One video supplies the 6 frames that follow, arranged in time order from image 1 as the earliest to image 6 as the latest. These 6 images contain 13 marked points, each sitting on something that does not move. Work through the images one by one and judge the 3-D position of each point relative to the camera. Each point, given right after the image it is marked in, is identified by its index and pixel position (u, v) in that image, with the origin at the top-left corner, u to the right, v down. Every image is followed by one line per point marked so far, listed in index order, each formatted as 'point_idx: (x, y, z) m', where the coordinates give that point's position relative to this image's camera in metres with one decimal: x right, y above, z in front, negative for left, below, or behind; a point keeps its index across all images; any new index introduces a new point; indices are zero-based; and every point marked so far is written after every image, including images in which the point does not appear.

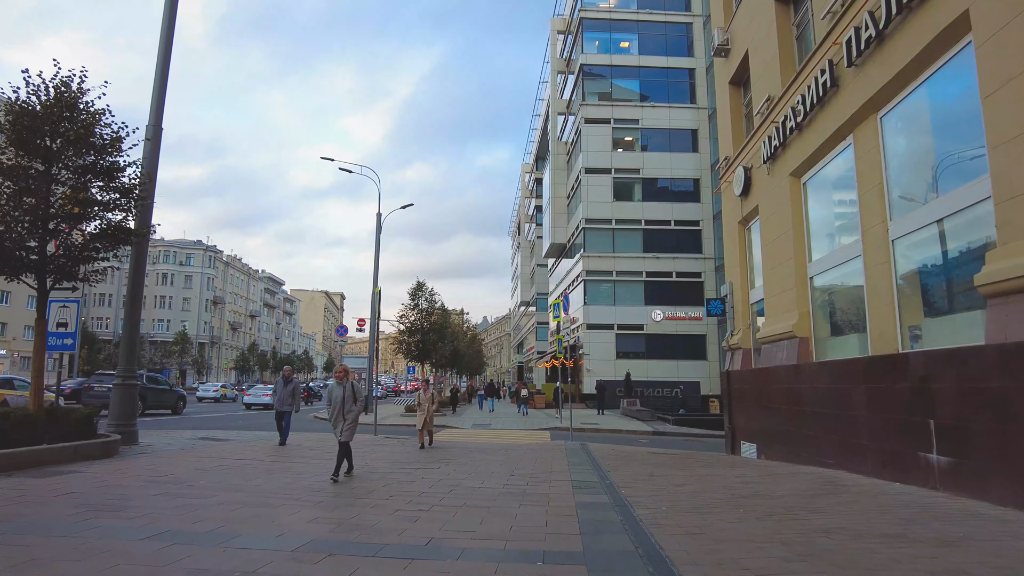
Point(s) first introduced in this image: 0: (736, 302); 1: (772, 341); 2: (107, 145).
0: (+6.0, -0.4, +16.4) m
1: (+5.7, -1.2, +13.4) m
2: (-7.4, +2.6, +11.1) m
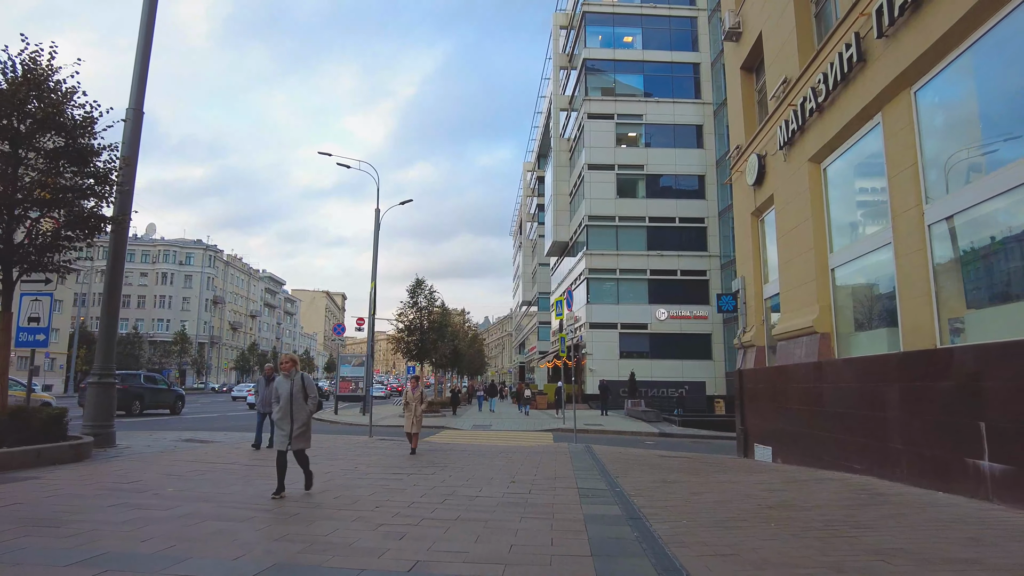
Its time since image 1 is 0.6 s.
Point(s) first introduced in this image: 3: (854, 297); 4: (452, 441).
0: (+6.0, -0.2, +15.6) m
1: (+5.7, -1.0, +12.7) m
2: (-7.4, +2.7, +10.4) m
3: (+5.9, -0.2, +10.6) m
4: (-1.7, -4.4, +17.4) m
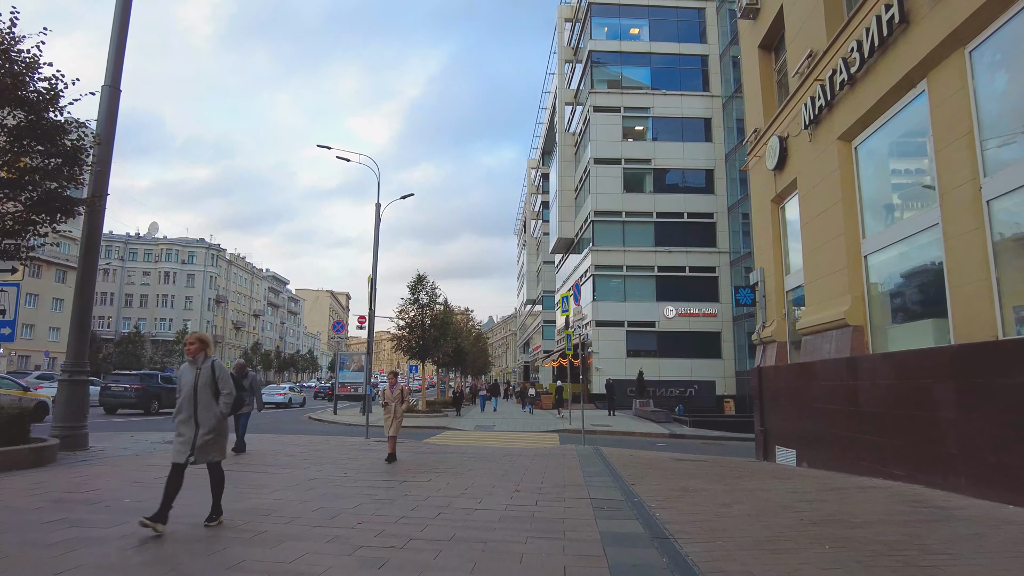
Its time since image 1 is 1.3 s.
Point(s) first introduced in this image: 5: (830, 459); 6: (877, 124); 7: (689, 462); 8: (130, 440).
0: (+6.1, -0.1, +14.7) m
1: (+5.8, -0.9, +11.7) m
2: (-7.3, +2.9, +9.5) m
3: (+6.0, 0.0, +9.7) m
4: (-1.6, -4.2, +16.5) m
5: (+5.5, -2.9, +10.5) m
6: (+6.0, +2.7, +10.1) m
7: (+3.6, -3.6, +12.5) m
8: (-7.9, -3.2, +12.7) m
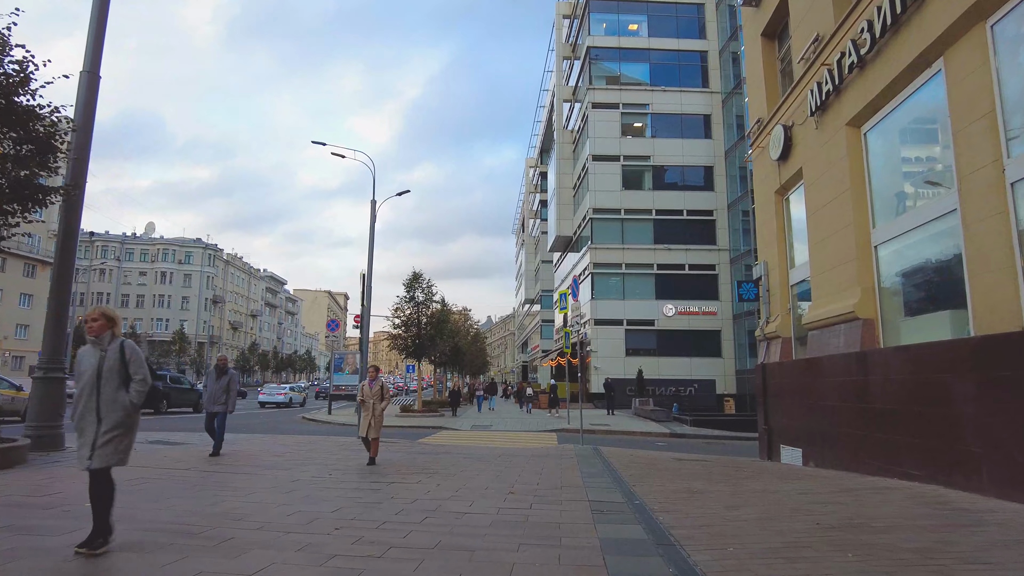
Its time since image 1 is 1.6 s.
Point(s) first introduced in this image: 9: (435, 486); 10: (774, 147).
0: (+6.0, +0.1, +14.2) m
1: (+5.7, -0.7, +11.3) m
2: (-7.4, +3.0, +9.1) m
3: (+5.9, +0.2, +9.2) m
4: (-1.7, -4.1, +16.1) m
5: (+5.4, -2.8, +10.1) m
6: (+6.0, +2.8, +9.7) m
7: (+3.5, -3.4, +12.0) m
8: (-8.0, -3.0, +12.2) m
9: (-1.0, -2.5, +7.6) m
10: (+5.8, +3.1, +13.5) m
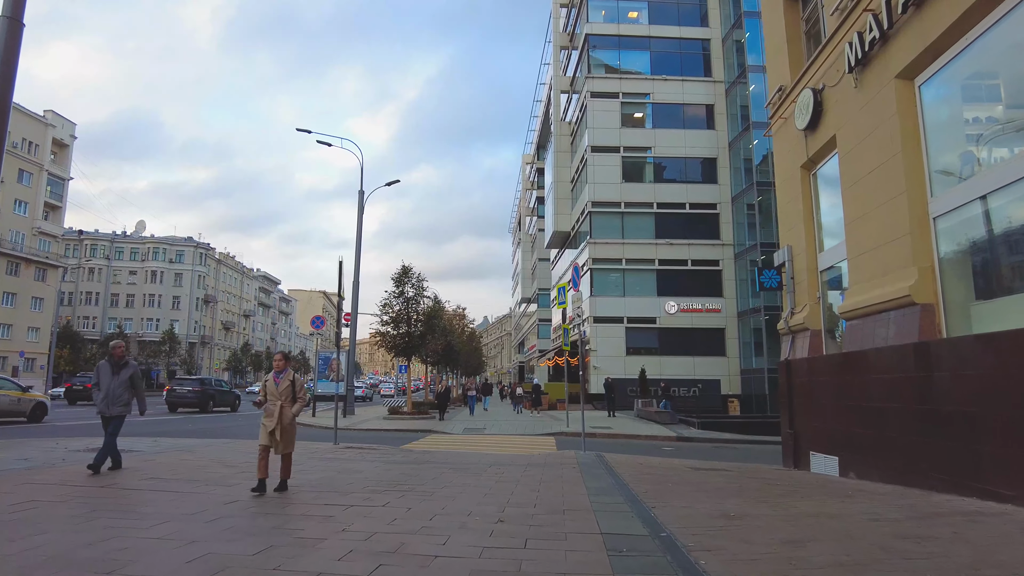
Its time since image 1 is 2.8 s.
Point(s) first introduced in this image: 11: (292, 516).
0: (+5.9, +0.3, +12.7) m
1: (+5.6, -0.4, +9.7) m
2: (-7.5, +3.3, +7.5) m
3: (+5.8, +0.4, +7.7) m
4: (-1.8, -3.8, +14.5) m
5: (+5.3, -2.5, +8.5) m
6: (+5.8, +3.1, +8.1) m
7: (+3.4, -3.2, +10.5) m
8: (-8.1, -2.8, +10.6) m
9: (-1.1, -2.2, +6.0) m
10: (+5.7, +3.4, +12.0) m
11: (-2.0, -2.1, +5.6) m
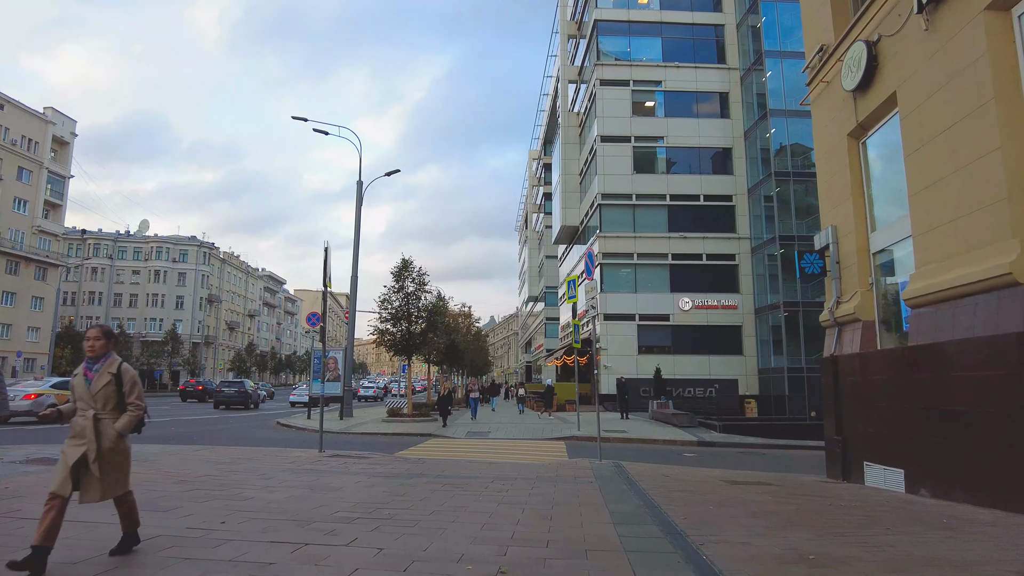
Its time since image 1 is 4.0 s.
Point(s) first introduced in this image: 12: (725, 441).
0: (+6.0, +0.6, +11.1) m
1: (+5.7, -0.2, +8.1) m
2: (-7.5, +3.5, +6.0) m
3: (+5.8, +0.7, +6.1) m
4: (-1.7, -3.6, +13.0) m
5: (+5.3, -2.3, +6.9) m
6: (+5.9, +3.4, +6.5) m
7: (+3.5, -2.9, +8.9) m
8: (-8.0, -2.6, +9.2) m
9: (-1.0, -2.0, +4.5) m
10: (+5.8, +3.6, +10.4) m
11: (-2.0, -1.9, +4.1) m
12: (+6.4, -4.6, +18.5) m
